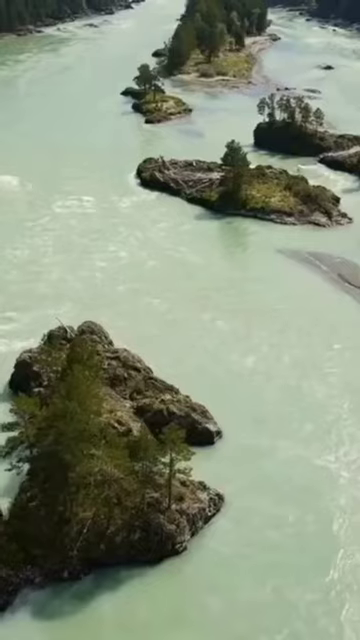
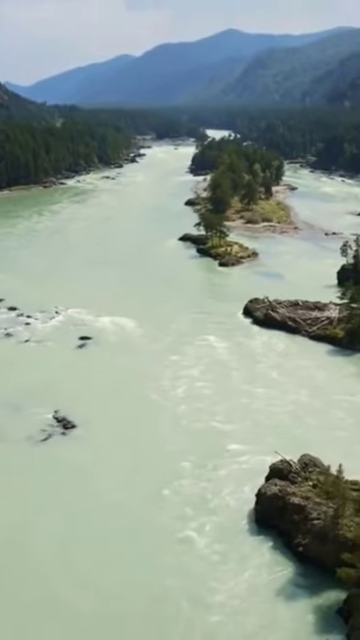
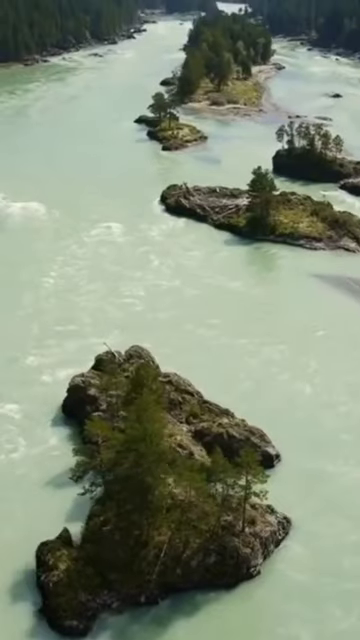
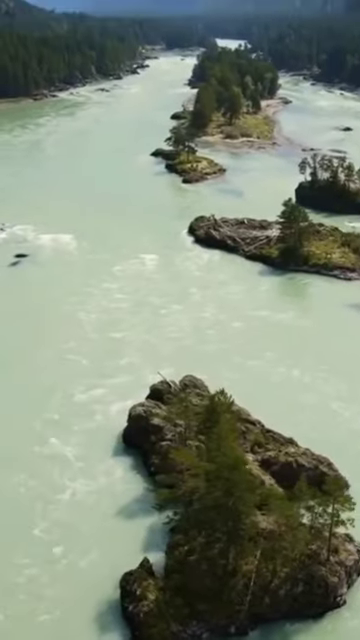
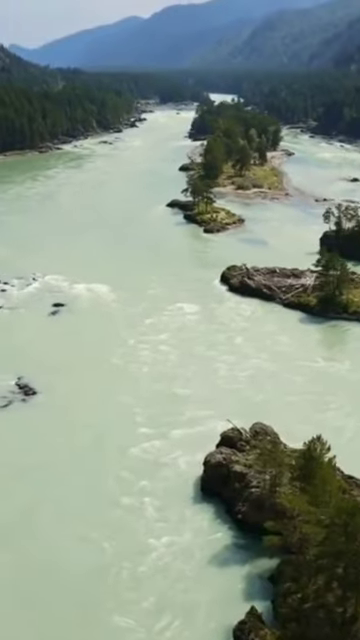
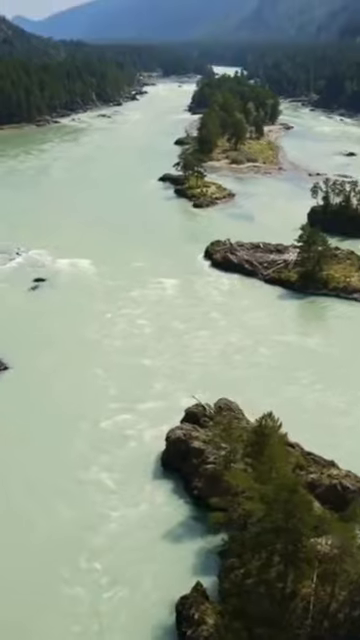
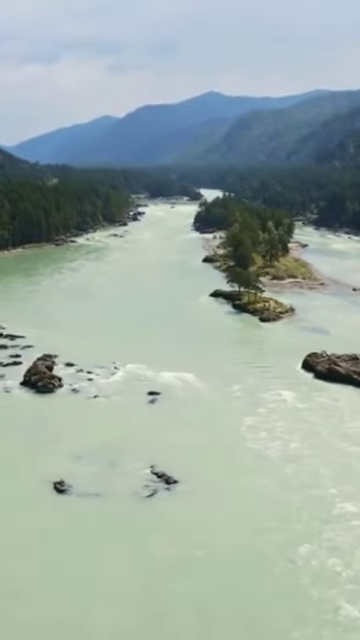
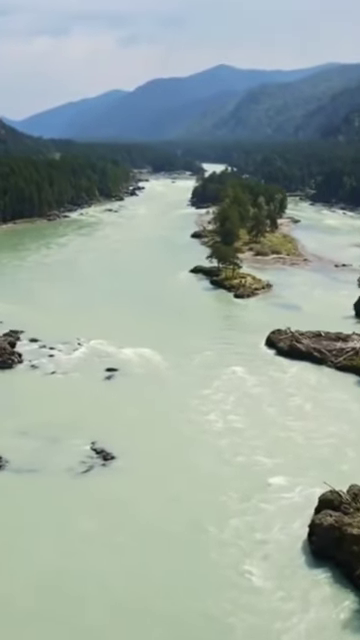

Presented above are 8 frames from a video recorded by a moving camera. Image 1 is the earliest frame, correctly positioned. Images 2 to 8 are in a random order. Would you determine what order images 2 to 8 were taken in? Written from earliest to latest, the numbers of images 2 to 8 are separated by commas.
3, 4, 6, 5, 2, 8, 7
